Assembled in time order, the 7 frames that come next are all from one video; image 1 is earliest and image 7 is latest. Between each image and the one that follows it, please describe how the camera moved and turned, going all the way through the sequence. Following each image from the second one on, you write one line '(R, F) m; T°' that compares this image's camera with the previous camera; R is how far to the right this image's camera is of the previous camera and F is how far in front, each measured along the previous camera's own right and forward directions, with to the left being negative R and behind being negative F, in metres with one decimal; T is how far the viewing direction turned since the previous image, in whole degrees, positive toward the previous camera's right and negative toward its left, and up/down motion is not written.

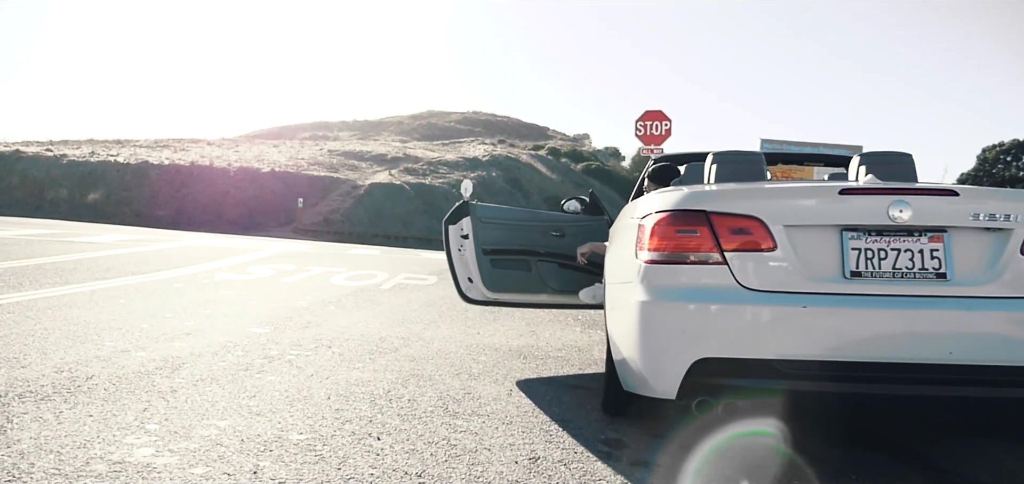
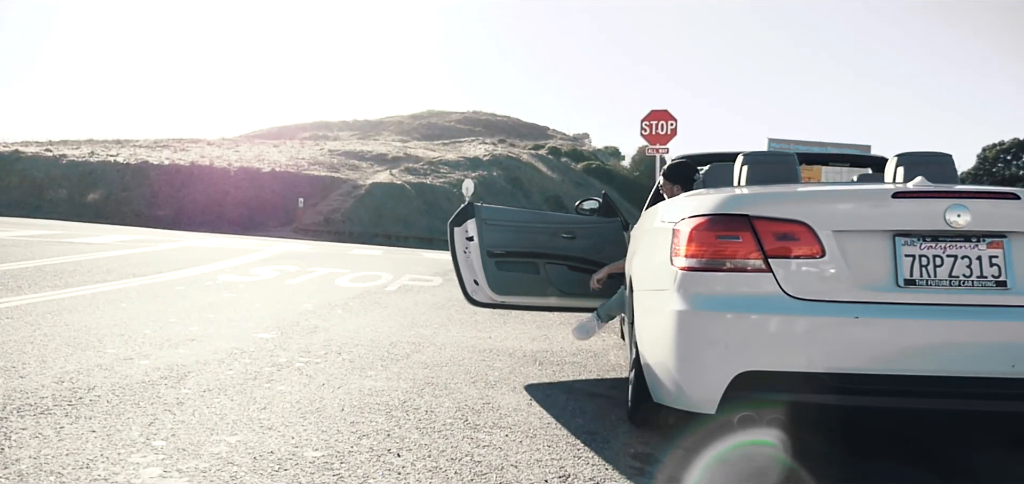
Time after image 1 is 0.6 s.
(-0.1, +0.2) m; 0°
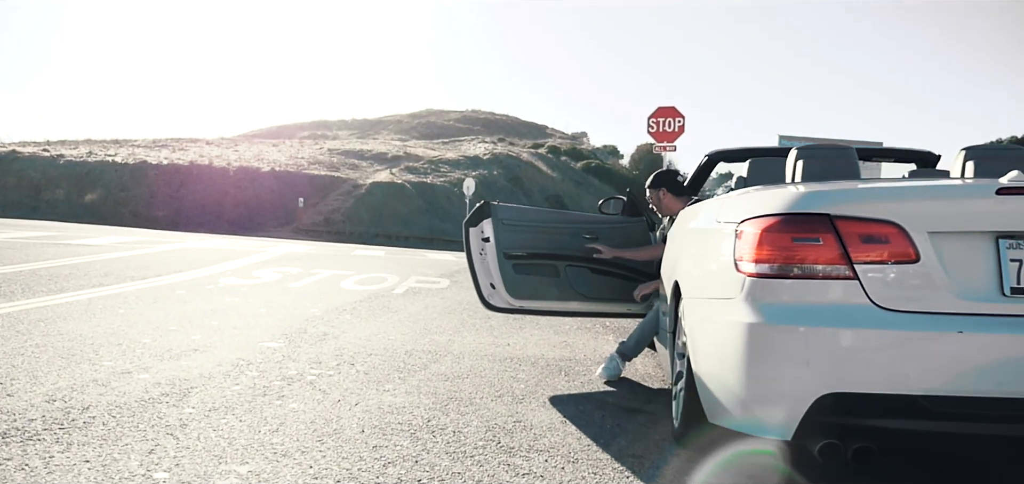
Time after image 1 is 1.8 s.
(-0.2, +0.4) m; 0°
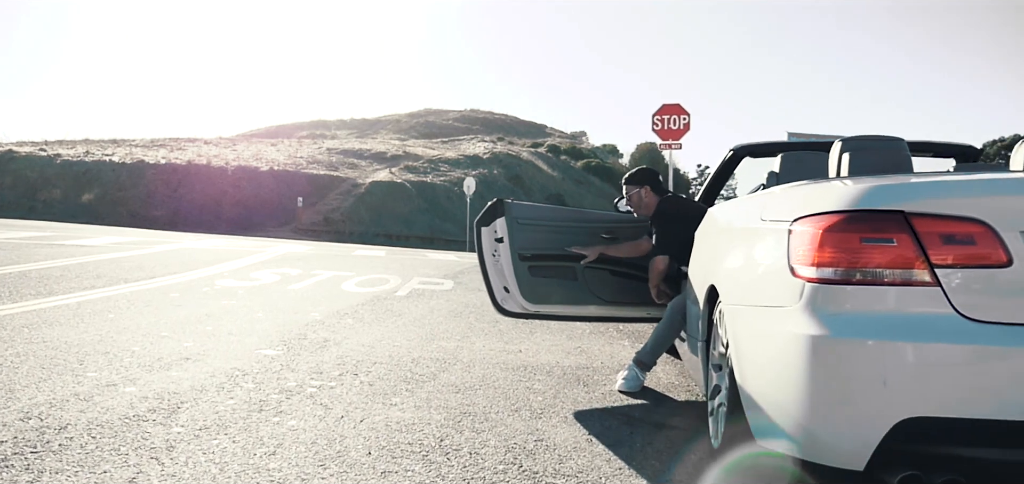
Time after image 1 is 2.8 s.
(-0.1, +0.4) m; 0°
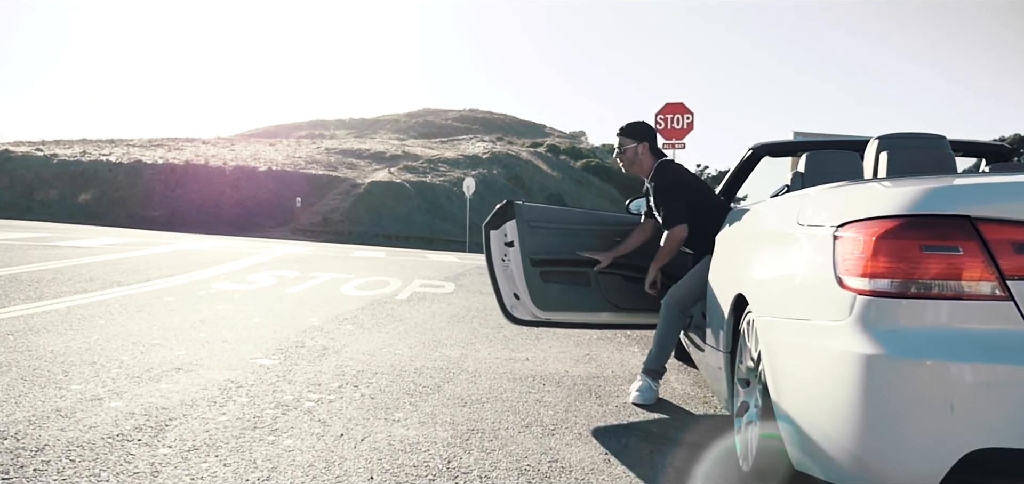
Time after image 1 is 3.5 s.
(-0.1, +0.3) m; 0°
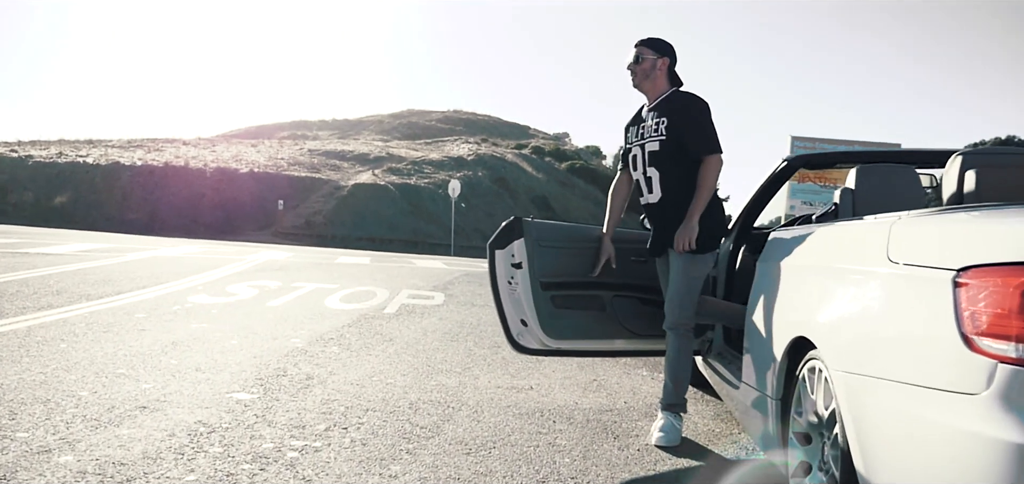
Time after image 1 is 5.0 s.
(-0.1, +0.5) m; +1°
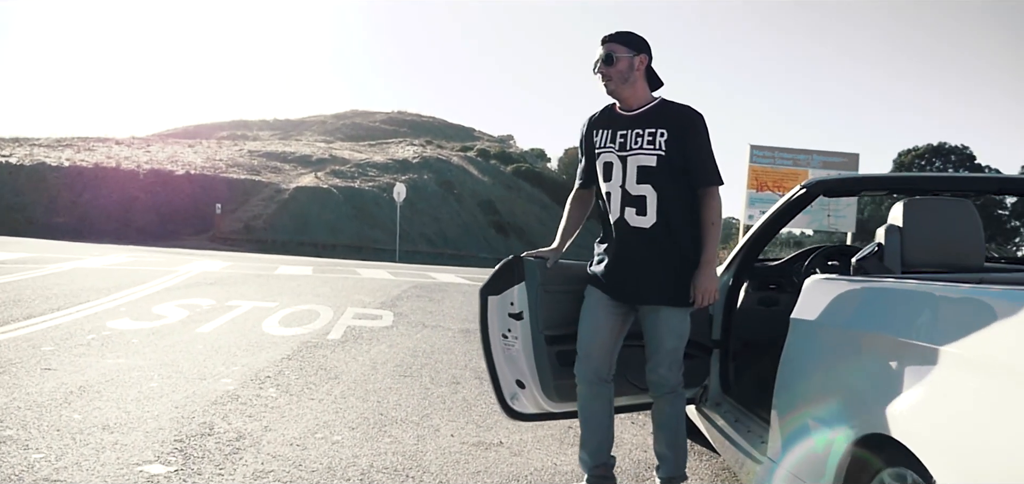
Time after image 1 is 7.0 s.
(-0.1, +0.7) m; +4°
